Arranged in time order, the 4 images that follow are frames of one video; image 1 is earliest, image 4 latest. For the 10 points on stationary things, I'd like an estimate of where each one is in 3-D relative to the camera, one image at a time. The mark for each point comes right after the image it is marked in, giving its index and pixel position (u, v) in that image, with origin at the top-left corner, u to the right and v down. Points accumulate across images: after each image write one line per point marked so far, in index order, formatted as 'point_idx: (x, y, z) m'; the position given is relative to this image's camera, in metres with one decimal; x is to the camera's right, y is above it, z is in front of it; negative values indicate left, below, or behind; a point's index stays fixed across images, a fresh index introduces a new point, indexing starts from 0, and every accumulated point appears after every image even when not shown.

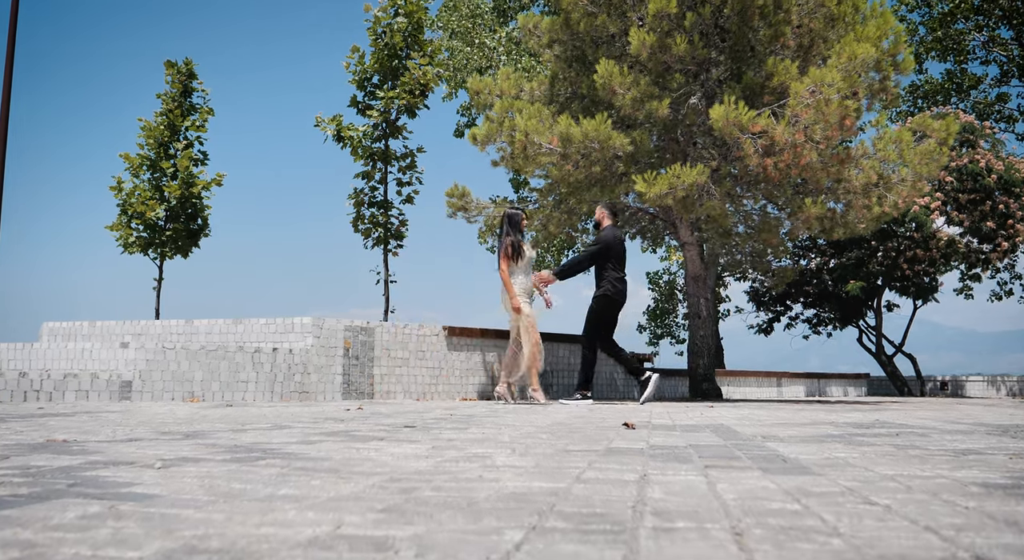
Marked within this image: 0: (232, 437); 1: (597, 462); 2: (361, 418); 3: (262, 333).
0: (-1.3, -0.7, +3.7) m
1: (+0.3, -0.6, +2.5) m
2: (-1.1, -1.0, +6.1) m
3: (-3.9, -0.8, +12.9) m
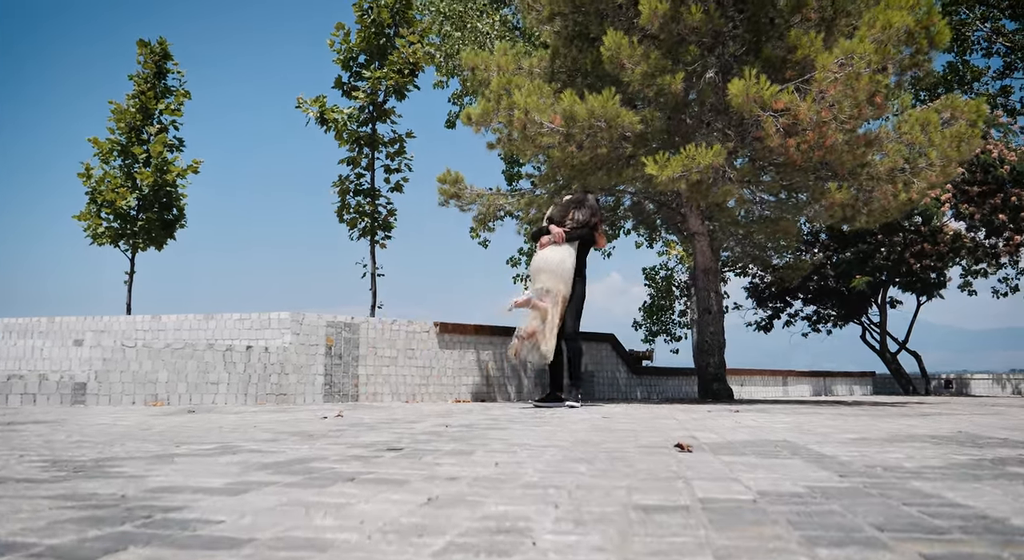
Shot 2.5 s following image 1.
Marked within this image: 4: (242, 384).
0: (-1.2, -0.6, +2.6) m
1: (+0.4, -0.5, +1.4) m
2: (-1.0, -0.9, +5.0) m
3: (-3.9, -0.7, +11.7) m
4: (-3.5, -1.3, +10.7) m
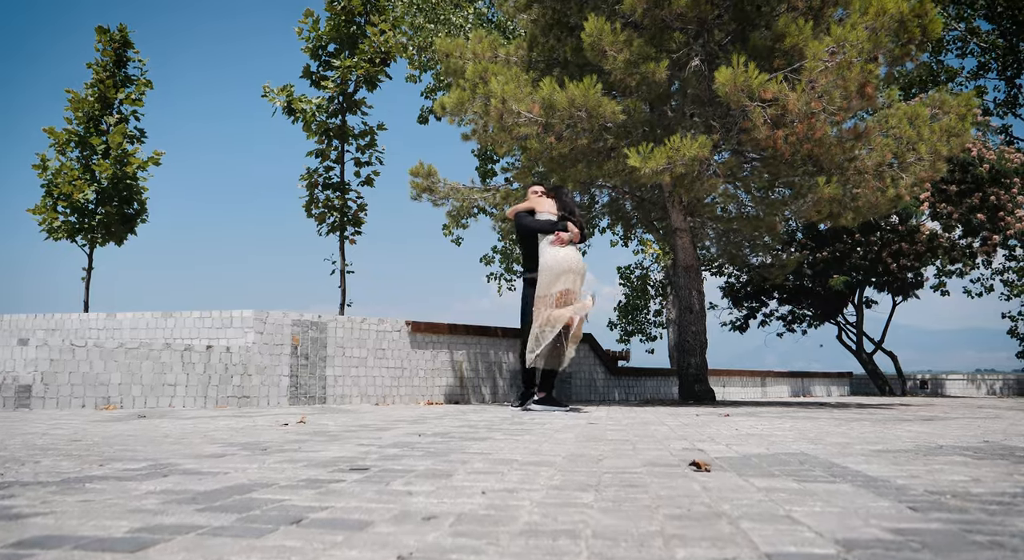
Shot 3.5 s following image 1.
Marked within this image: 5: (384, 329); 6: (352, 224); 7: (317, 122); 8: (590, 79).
0: (-1.2, -0.6, +2.0) m
1: (+0.4, -0.4, +0.9) m
2: (-1.1, -0.8, +4.4) m
3: (-4.2, -0.6, +11.1) m
4: (-3.8, -1.3, +10.1) m
5: (-1.8, -0.7, +11.9) m
6: (-3.2, +1.1, +16.6) m
7: (-3.8, +3.0, +16.0) m
8: (+1.0, +2.6, +11.0) m
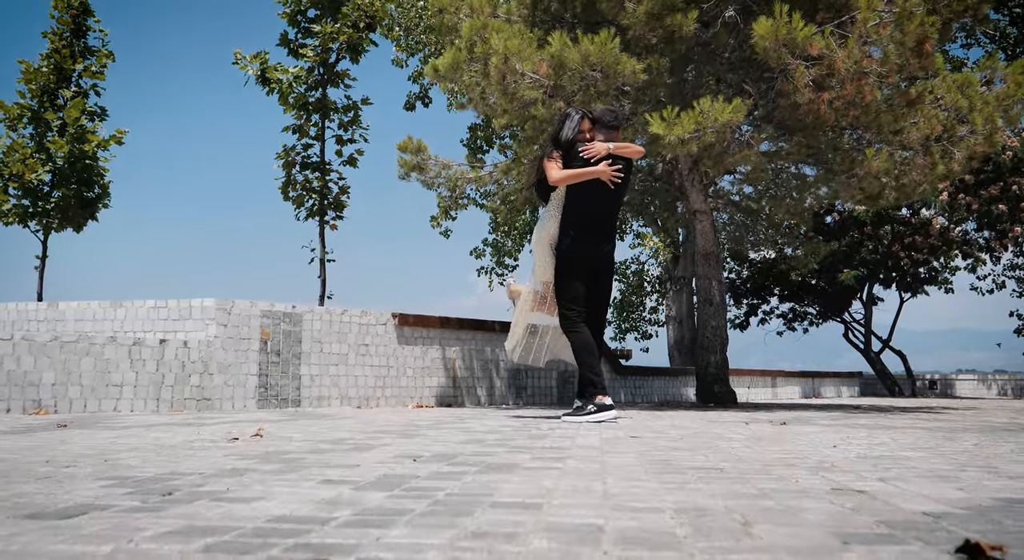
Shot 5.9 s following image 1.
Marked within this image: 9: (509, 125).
0: (-1.0, -0.4, +0.6) m
1: (+0.6, -0.3, -0.6) m
2: (-1.0, -0.7, +2.9) m
3: (-4.2, -0.4, +9.5) m
4: (-3.7, -1.1, +8.6) m
5: (-1.8, -0.5, +10.4) m
6: (-3.2, +1.3, +15.0) m
7: (-3.8, +3.2, +14.5) m
8: (+1.1, +2.8, +9.5) m
9: (0.0, +2.0, +10.8) m
